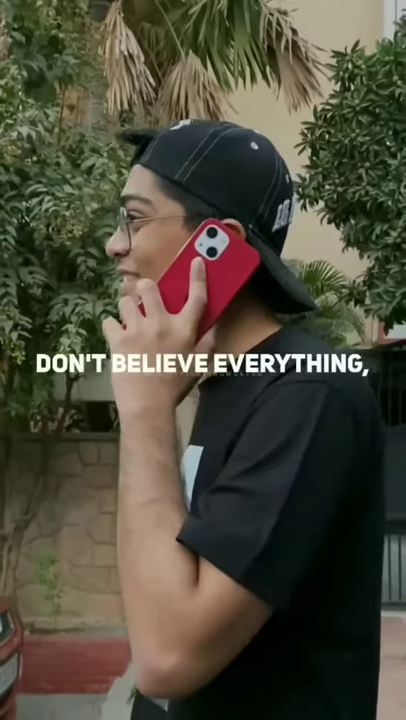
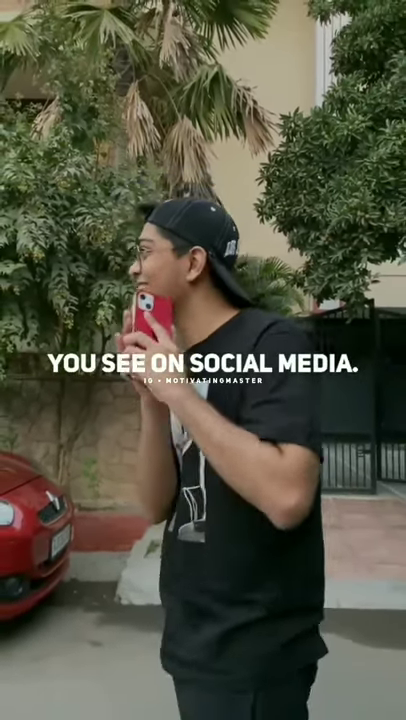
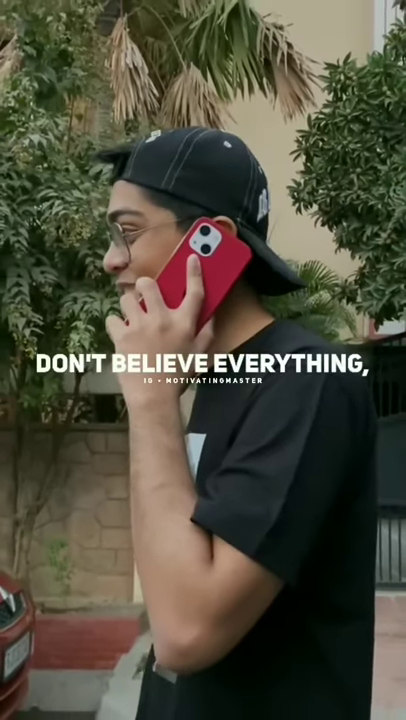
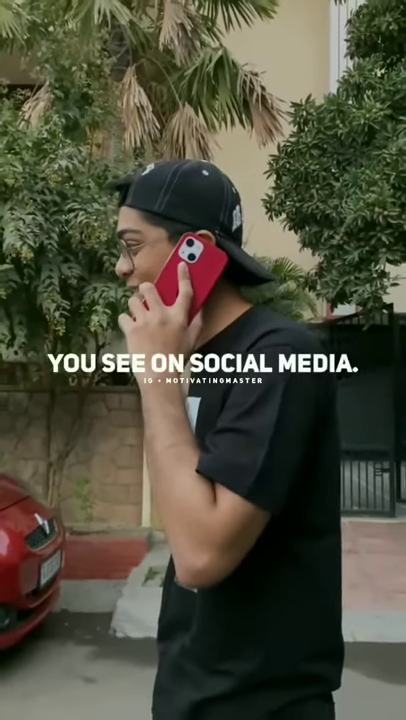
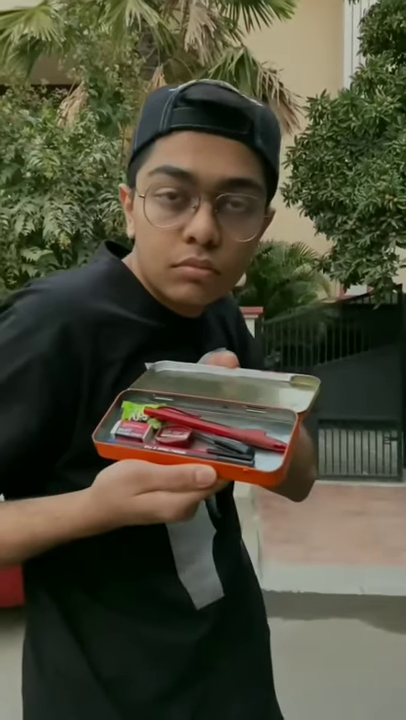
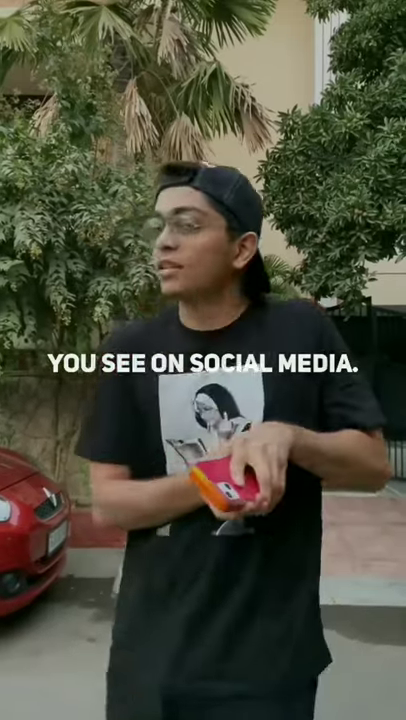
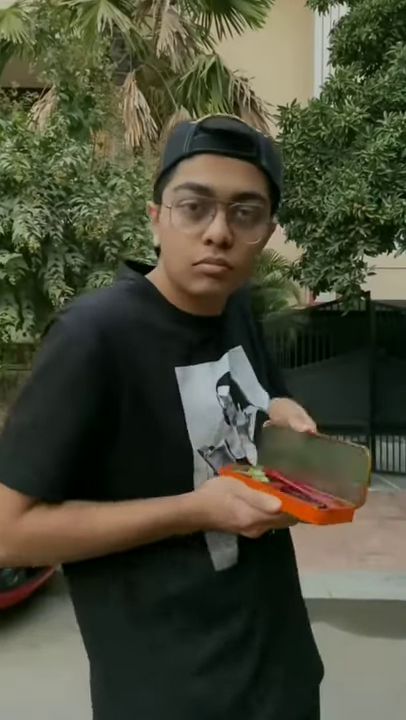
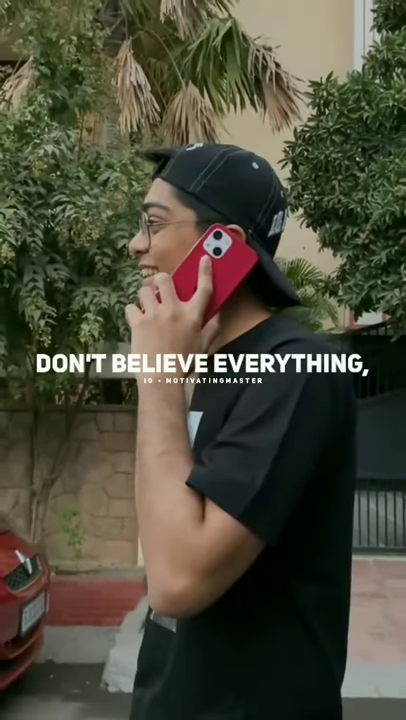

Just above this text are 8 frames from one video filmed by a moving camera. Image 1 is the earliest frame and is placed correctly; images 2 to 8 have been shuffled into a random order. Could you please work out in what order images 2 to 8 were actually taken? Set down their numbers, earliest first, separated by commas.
3, 8, 4, 2, 6, 7, 5
